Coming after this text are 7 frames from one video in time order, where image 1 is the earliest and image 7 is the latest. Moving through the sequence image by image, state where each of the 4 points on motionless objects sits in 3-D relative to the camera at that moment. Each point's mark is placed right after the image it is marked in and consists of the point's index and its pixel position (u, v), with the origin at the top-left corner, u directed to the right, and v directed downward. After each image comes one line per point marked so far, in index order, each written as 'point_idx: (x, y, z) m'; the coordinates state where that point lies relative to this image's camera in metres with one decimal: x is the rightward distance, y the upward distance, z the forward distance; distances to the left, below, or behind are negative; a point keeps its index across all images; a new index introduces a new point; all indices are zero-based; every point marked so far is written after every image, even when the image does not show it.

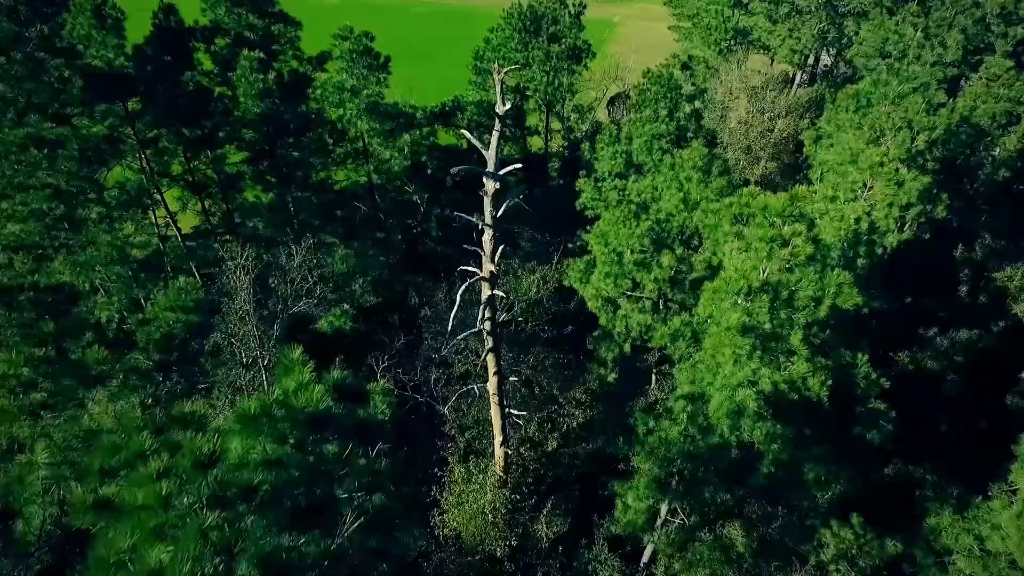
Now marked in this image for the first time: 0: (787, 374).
0: (+7.9, -2.6, +19.8) m
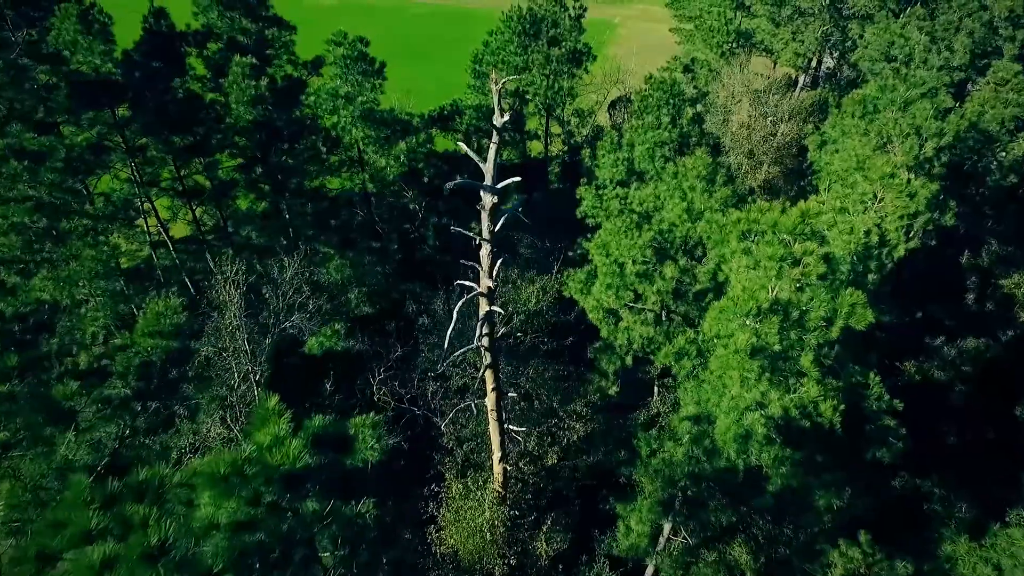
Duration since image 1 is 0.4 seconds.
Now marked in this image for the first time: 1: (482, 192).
0: (+7.8, -3.1, +19.0) m
1: (-0.9, +2.7, +20.2) m
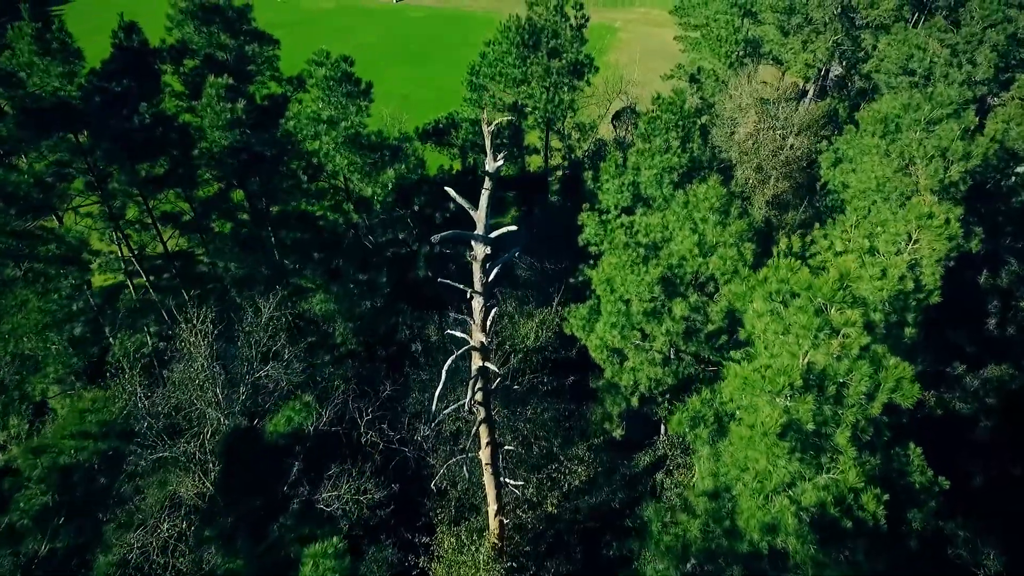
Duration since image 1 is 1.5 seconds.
0: (+7.7, -4.7, +16.7) m
1: (-1.0, +1.1, +17.9) m
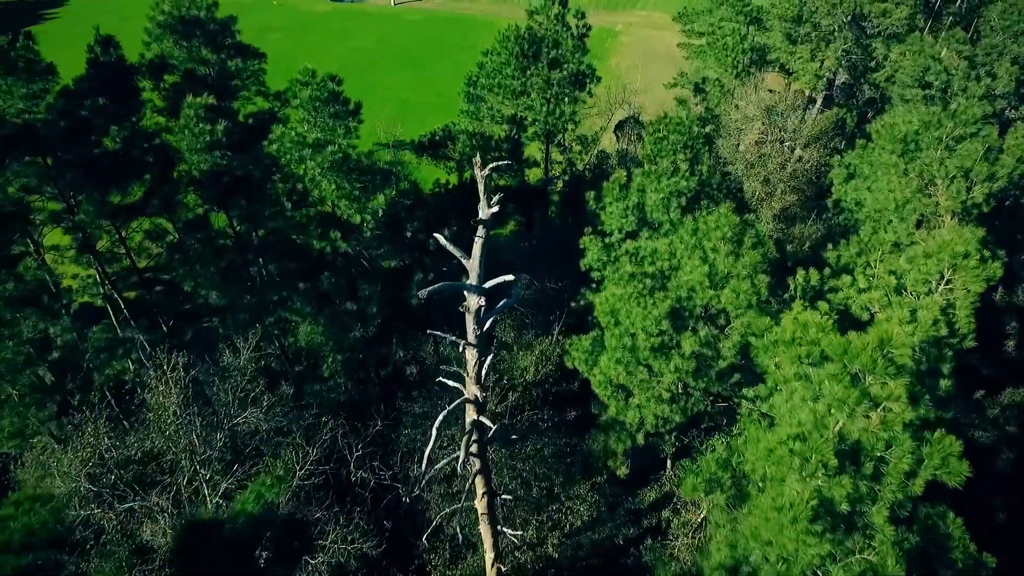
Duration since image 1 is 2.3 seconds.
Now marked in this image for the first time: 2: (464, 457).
0: (+7.6, -5.9, +15.0) m
1: (-1.1, -0.1, +16.2) m
2: (-1.3, -4.5, +18.6) m
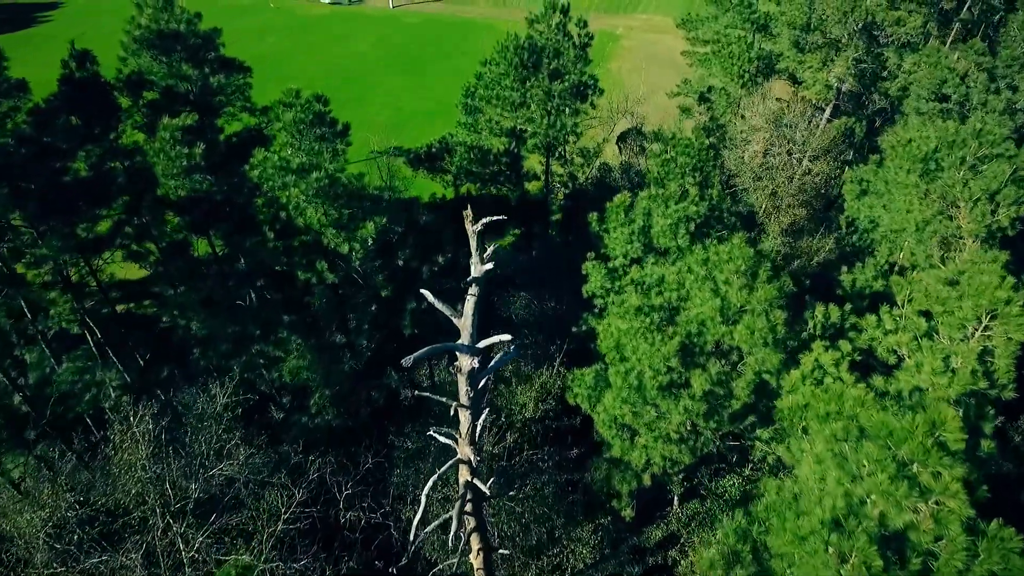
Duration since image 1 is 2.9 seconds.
0: (+7.5, -7.1, +13.3) m
1: (-1.1, -1.3, +14.5) m
2: (-1.4, -5.8, +16.9) m
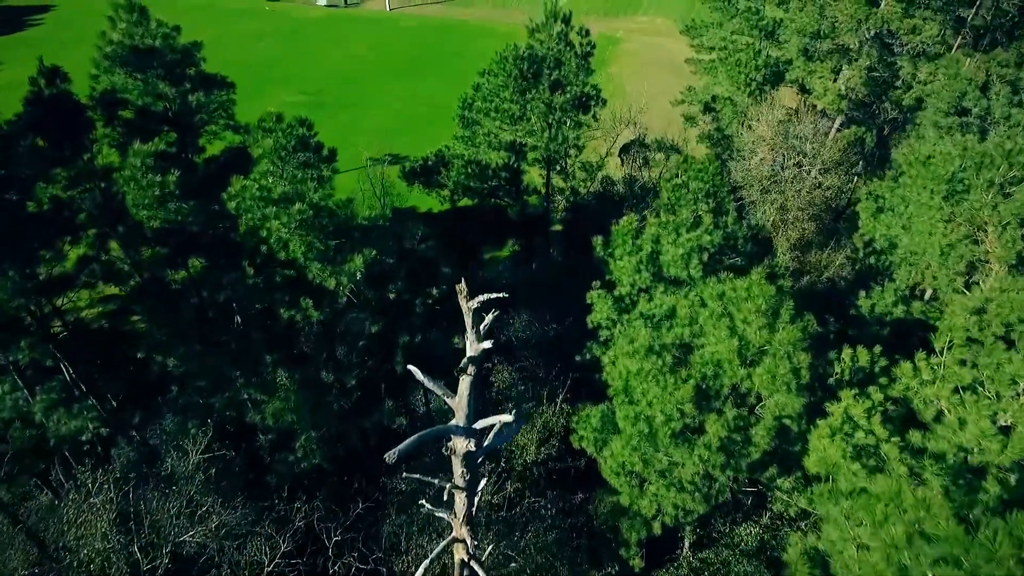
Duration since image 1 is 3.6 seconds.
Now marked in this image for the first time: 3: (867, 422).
0: (+7.6, -8.4, +11.4) m
1: (-1.1, -2.6, +12.6) m
2: (-1.3, -7.0, +15.0) m
3: (+9.8, -3.7, +19.2) m
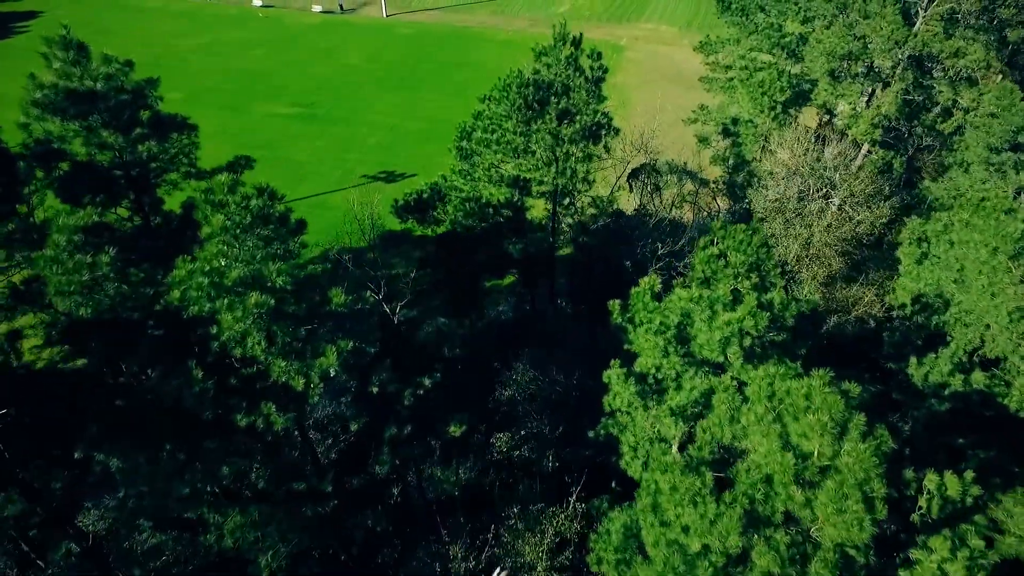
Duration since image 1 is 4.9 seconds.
0: (+7.8, -11.1, +7.5) m
1: (-0.9, -5.3, +8.7) m
2: (-1.2, -9.7, +11.0) m
3: (+10.0, -6.4, +15.3) m
